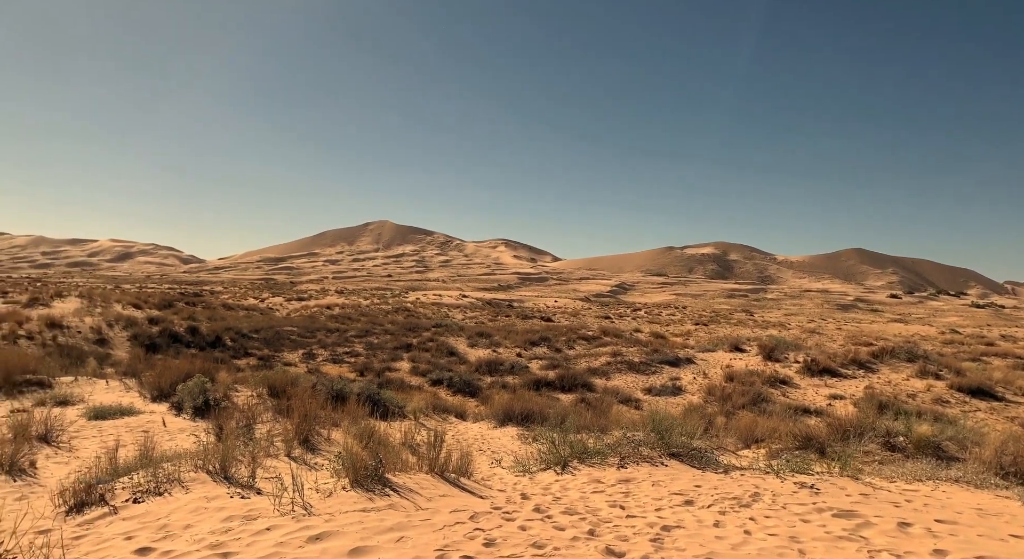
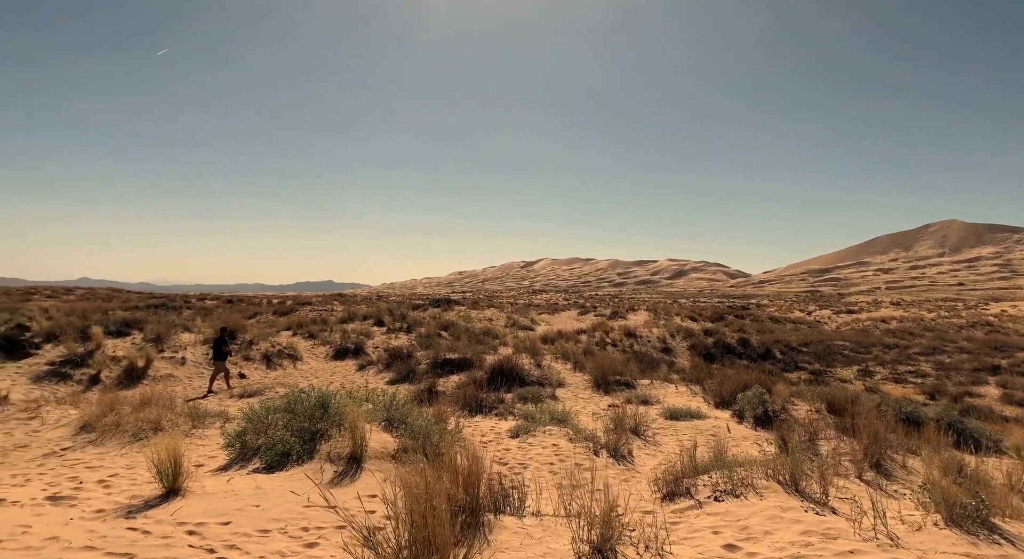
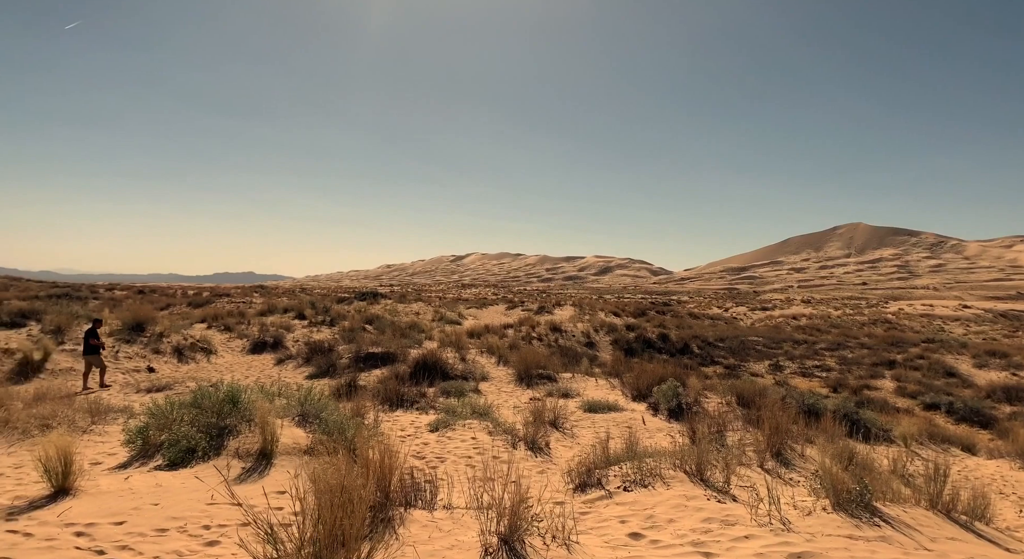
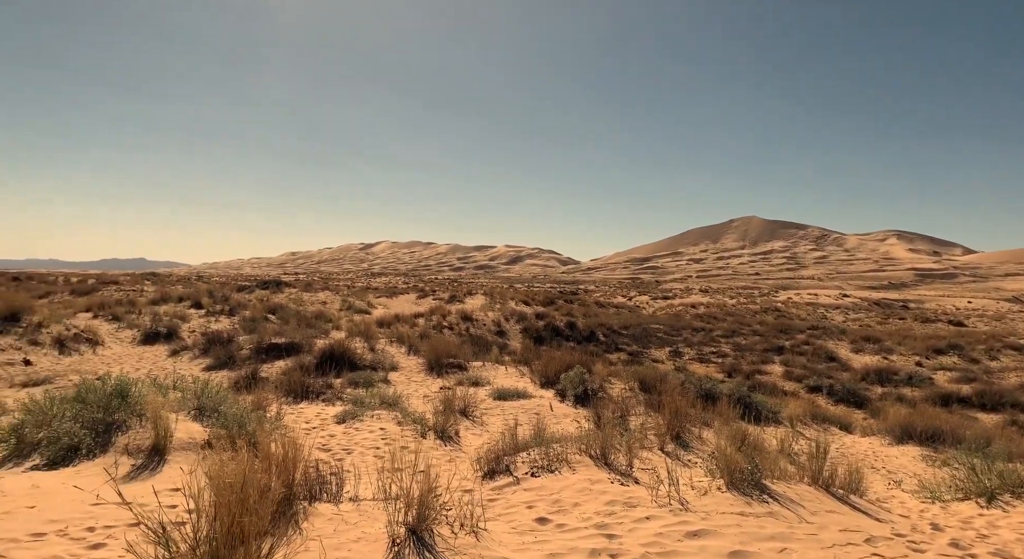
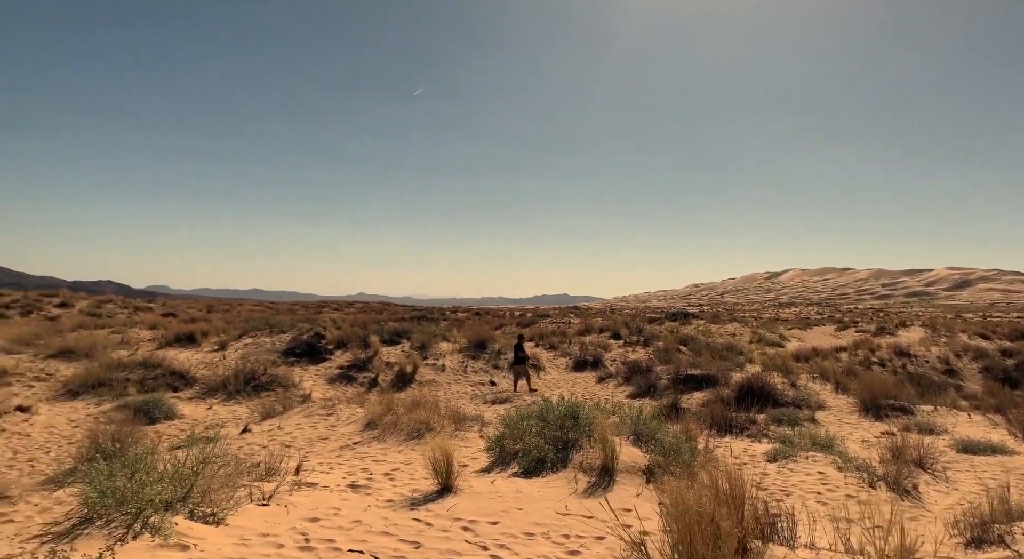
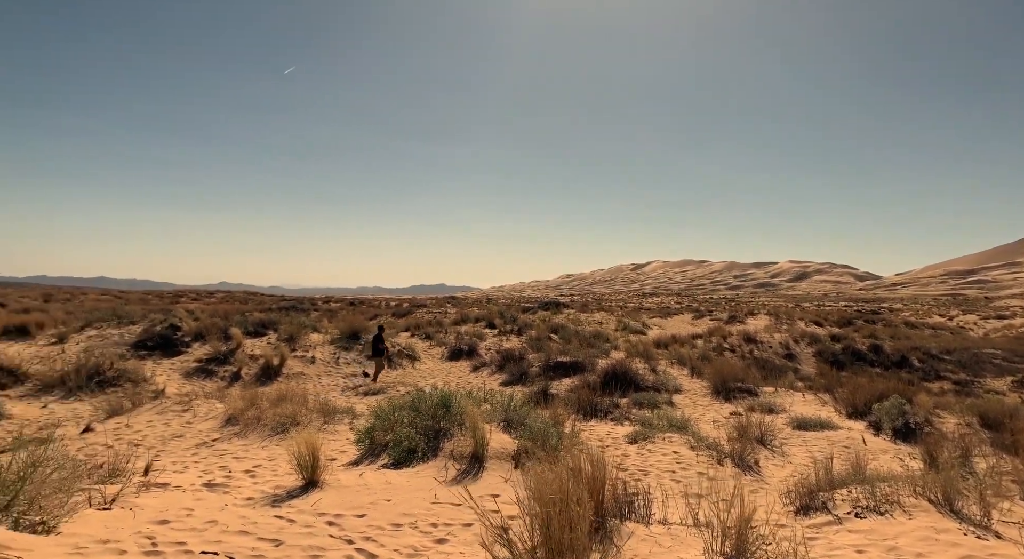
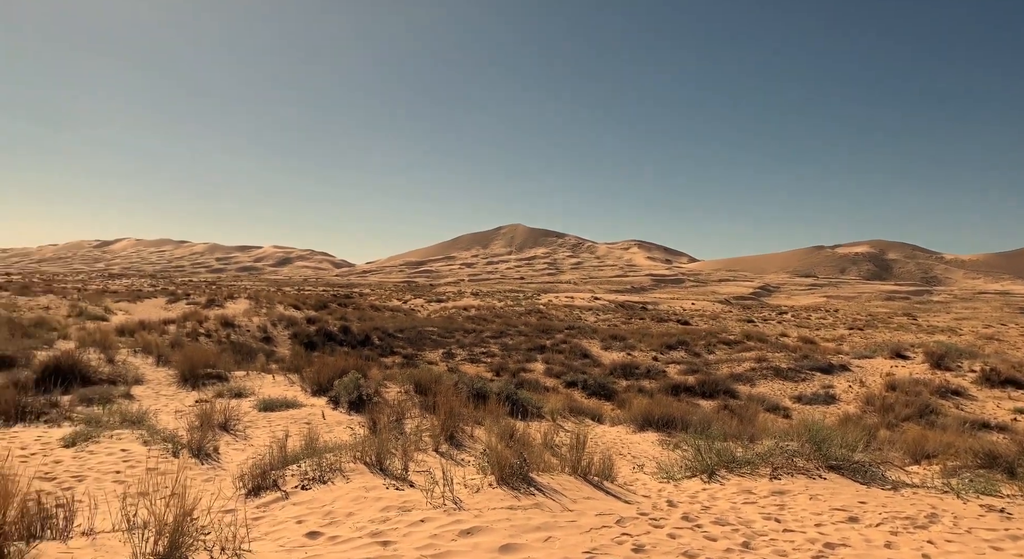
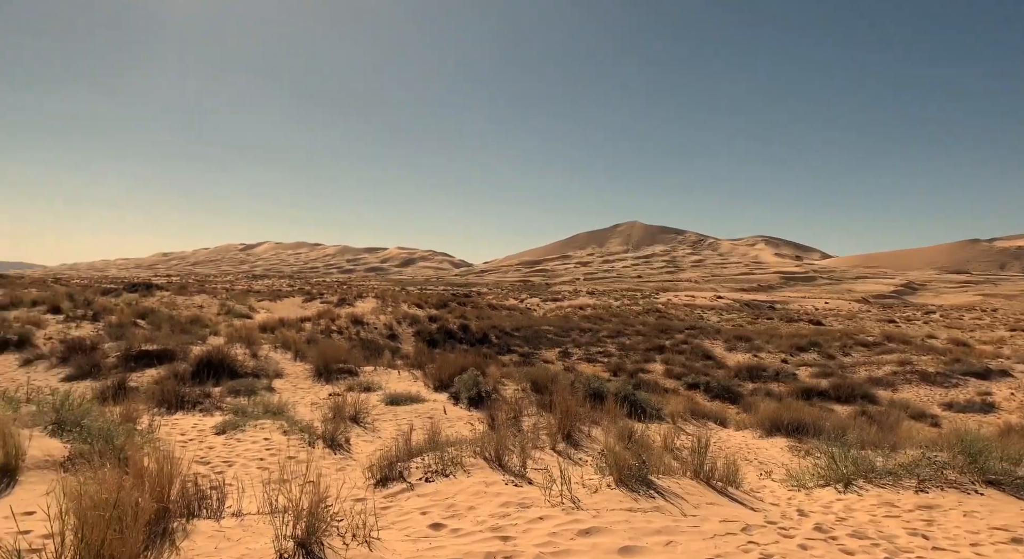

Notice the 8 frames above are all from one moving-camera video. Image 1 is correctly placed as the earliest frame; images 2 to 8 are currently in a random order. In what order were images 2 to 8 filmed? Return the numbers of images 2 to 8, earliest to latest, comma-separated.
7, 8, 4, 3, 2, 6, 5
